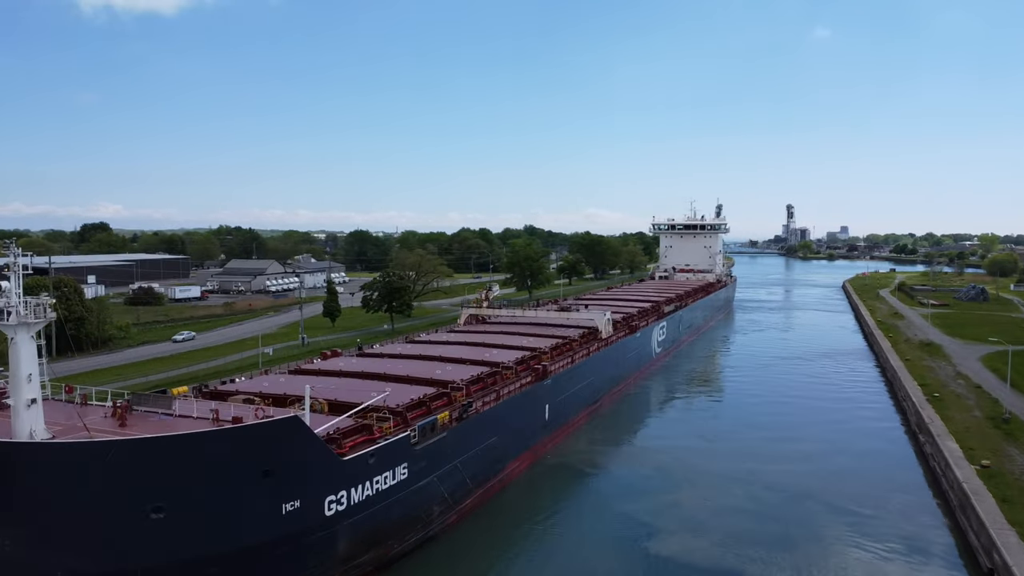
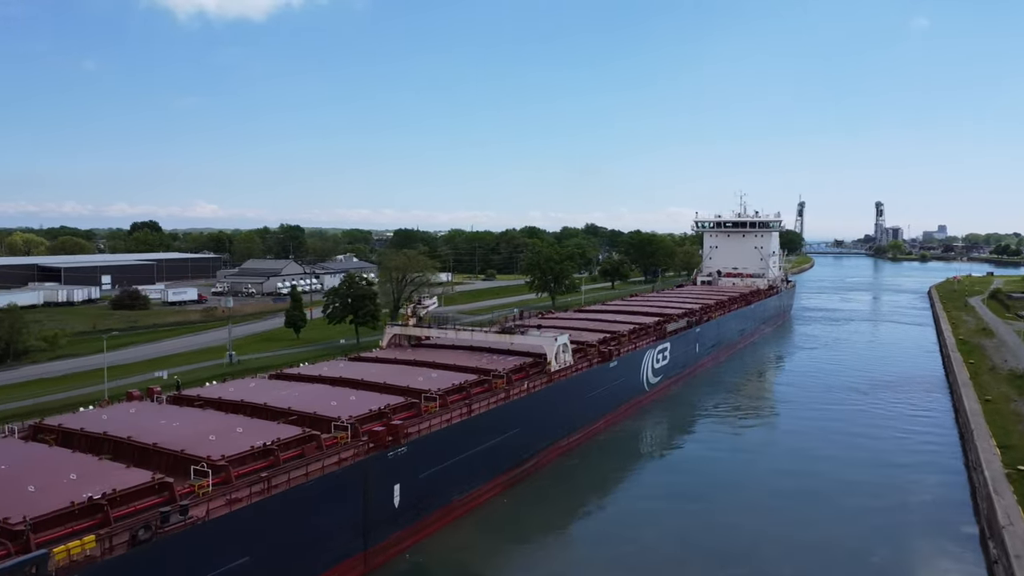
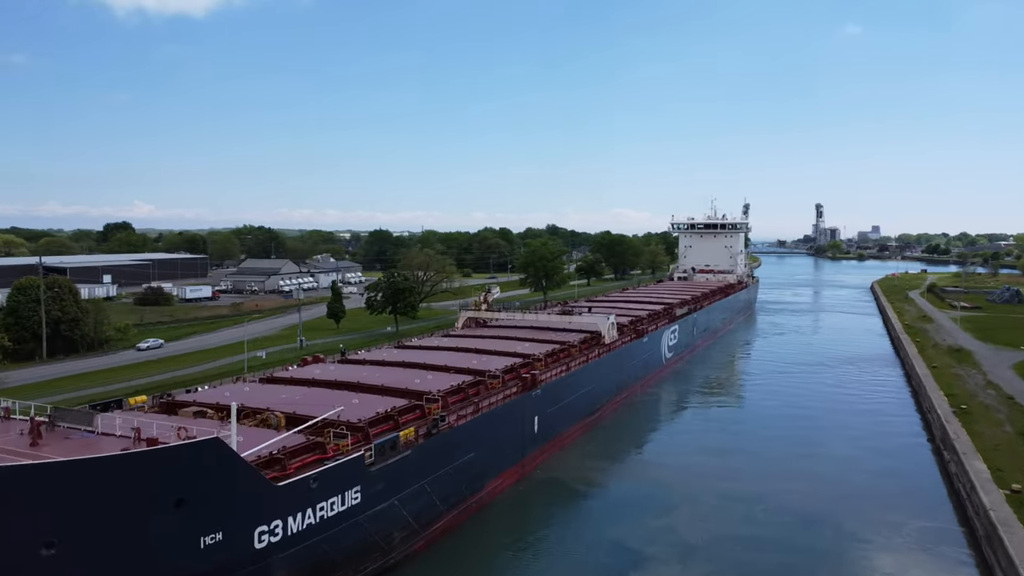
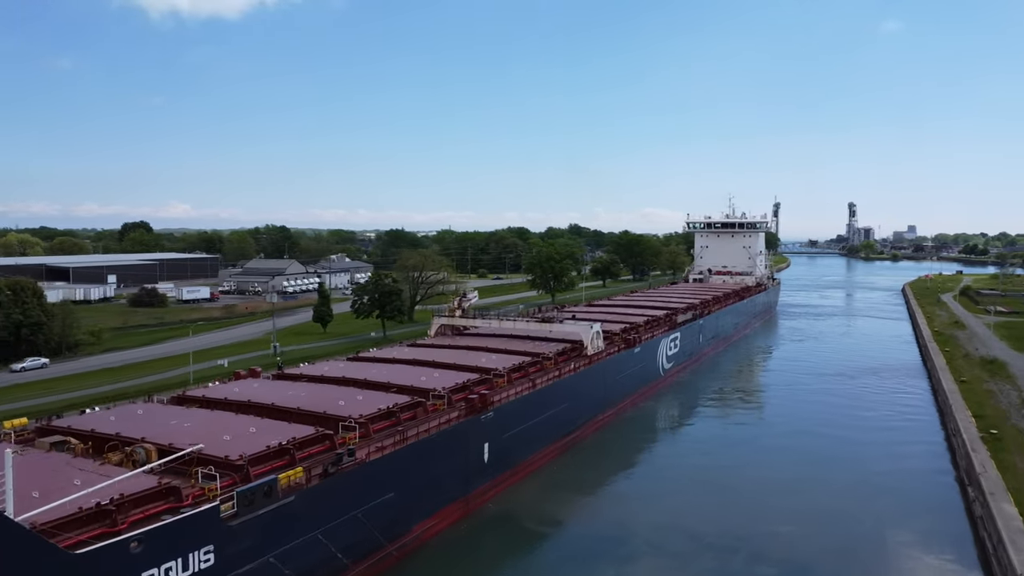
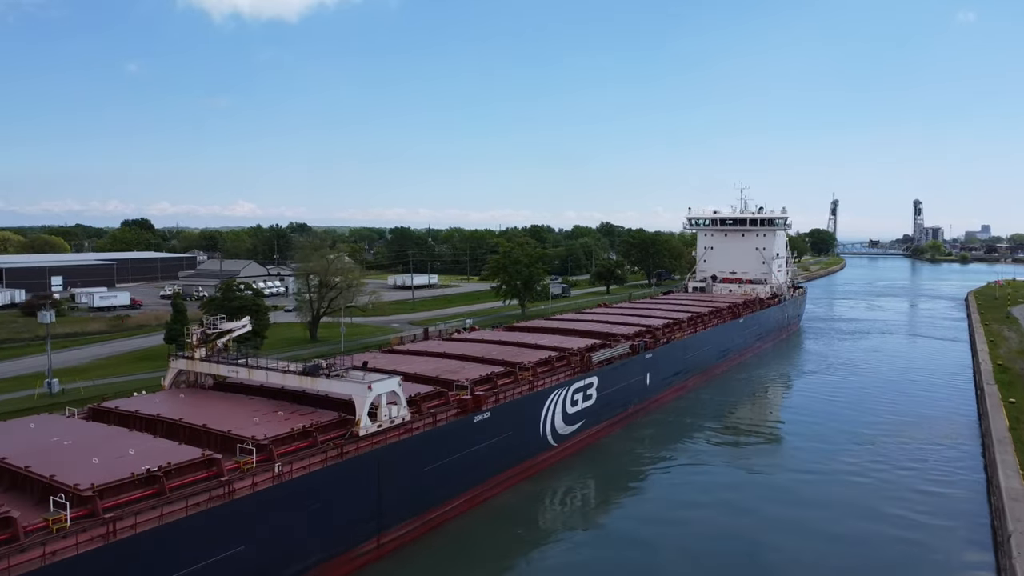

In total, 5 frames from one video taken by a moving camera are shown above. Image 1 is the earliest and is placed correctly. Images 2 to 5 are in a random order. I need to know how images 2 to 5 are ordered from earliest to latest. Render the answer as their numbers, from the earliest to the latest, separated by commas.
3, 4, 2, 5
